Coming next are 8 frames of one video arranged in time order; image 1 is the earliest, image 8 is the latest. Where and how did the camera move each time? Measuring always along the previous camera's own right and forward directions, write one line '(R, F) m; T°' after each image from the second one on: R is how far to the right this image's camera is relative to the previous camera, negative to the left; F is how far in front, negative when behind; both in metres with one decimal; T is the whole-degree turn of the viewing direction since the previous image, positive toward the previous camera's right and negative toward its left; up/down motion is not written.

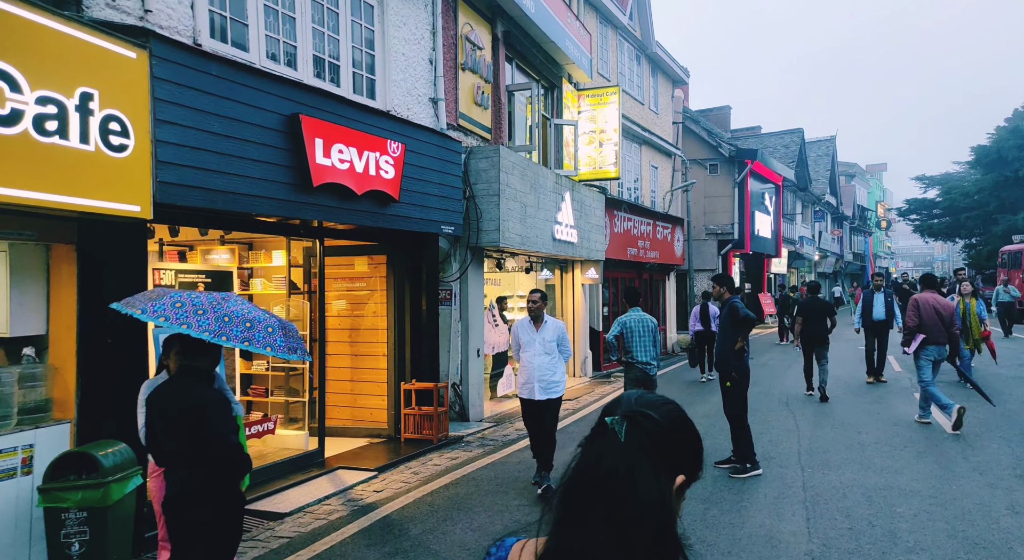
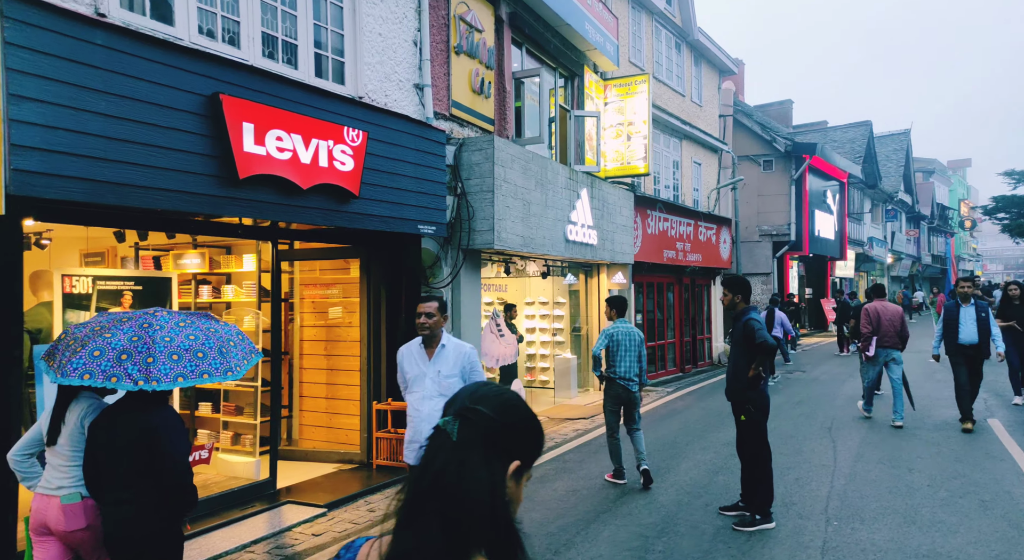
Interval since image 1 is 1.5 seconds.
(+0.7, +1.0) m; -5°
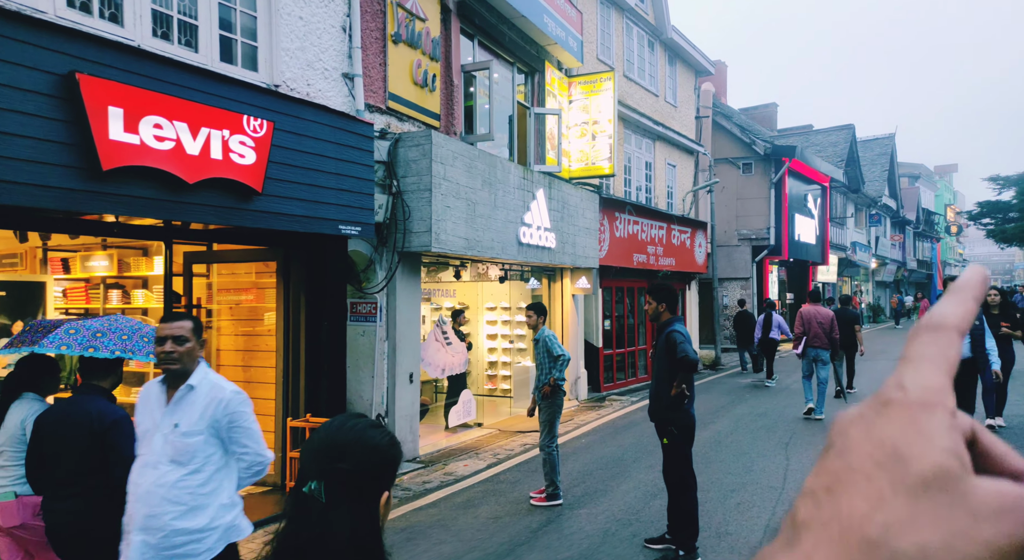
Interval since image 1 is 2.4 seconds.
(+0.6, +0.5) m; +1°
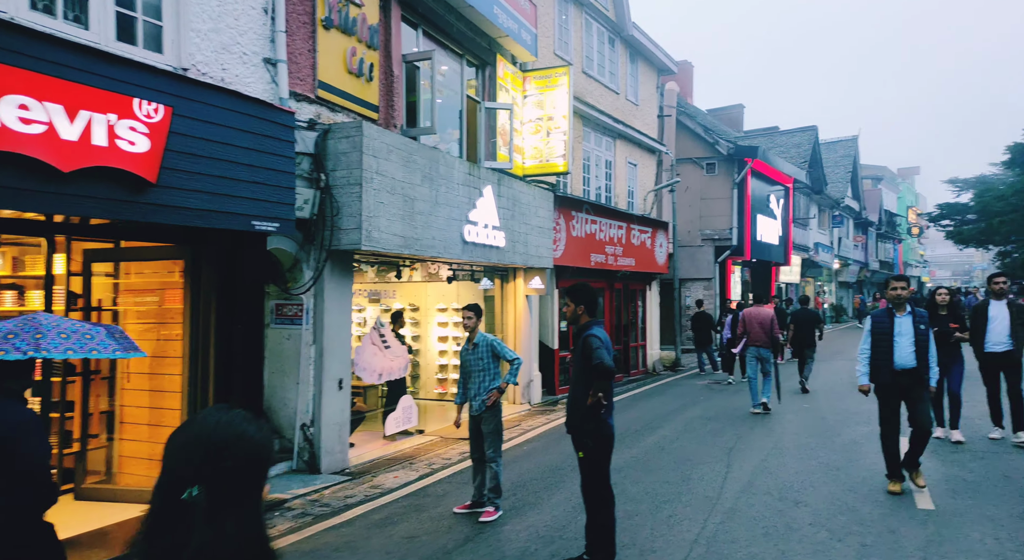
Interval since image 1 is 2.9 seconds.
(+0.4, +0.4) m; +2°
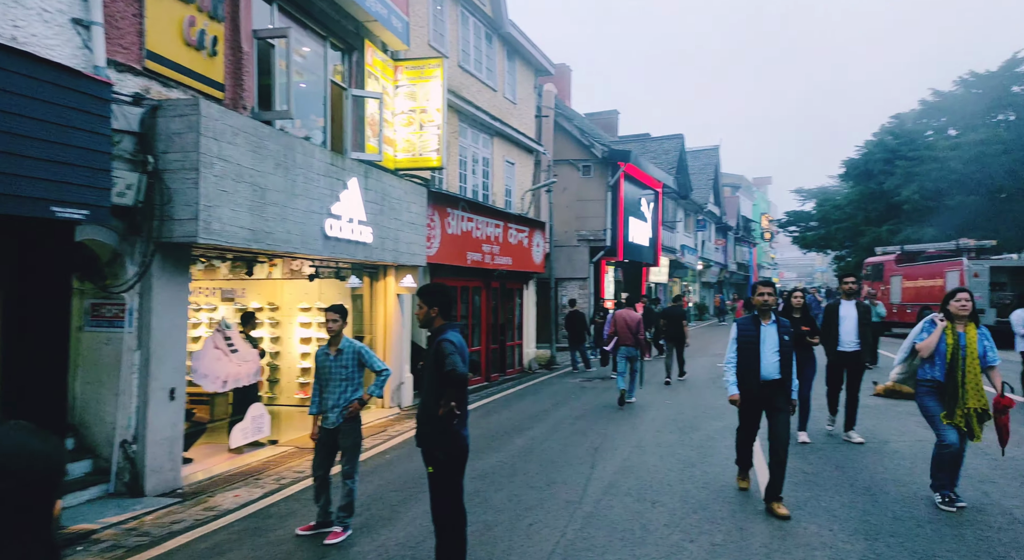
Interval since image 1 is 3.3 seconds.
(+0.3, +0.4) m; +9°
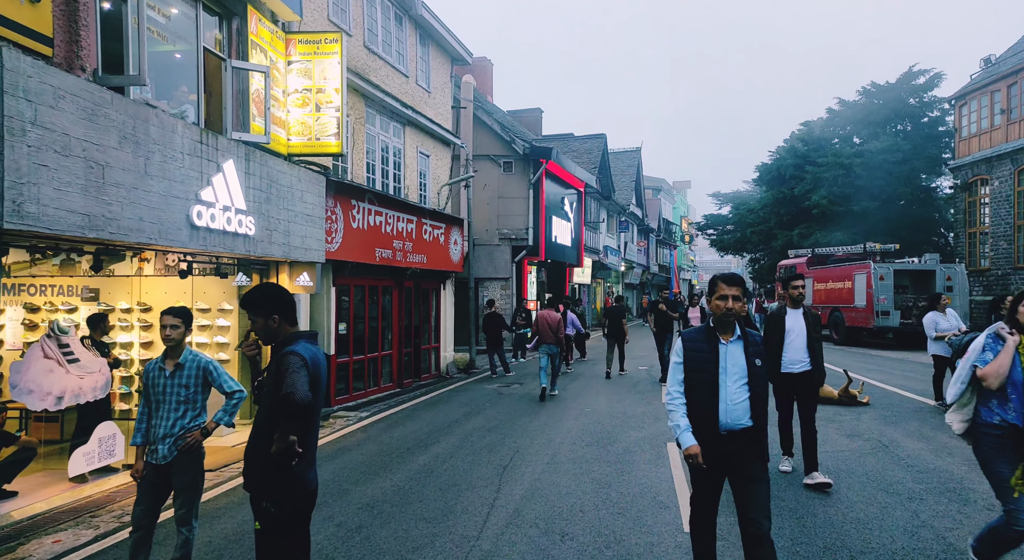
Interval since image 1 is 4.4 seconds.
(+0.3, +1.0) m; +6°
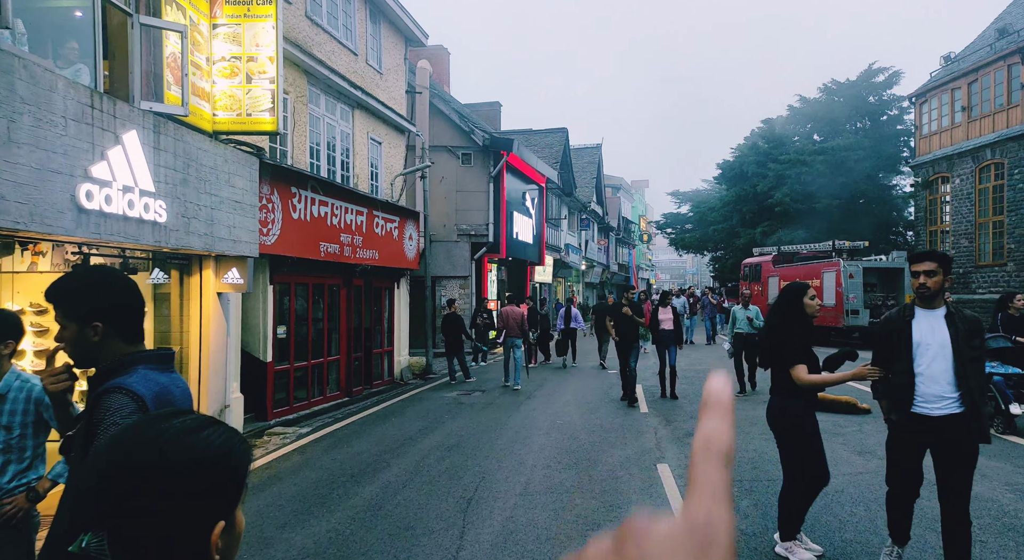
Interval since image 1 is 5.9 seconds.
(-0.1, +1.3) m; +3°
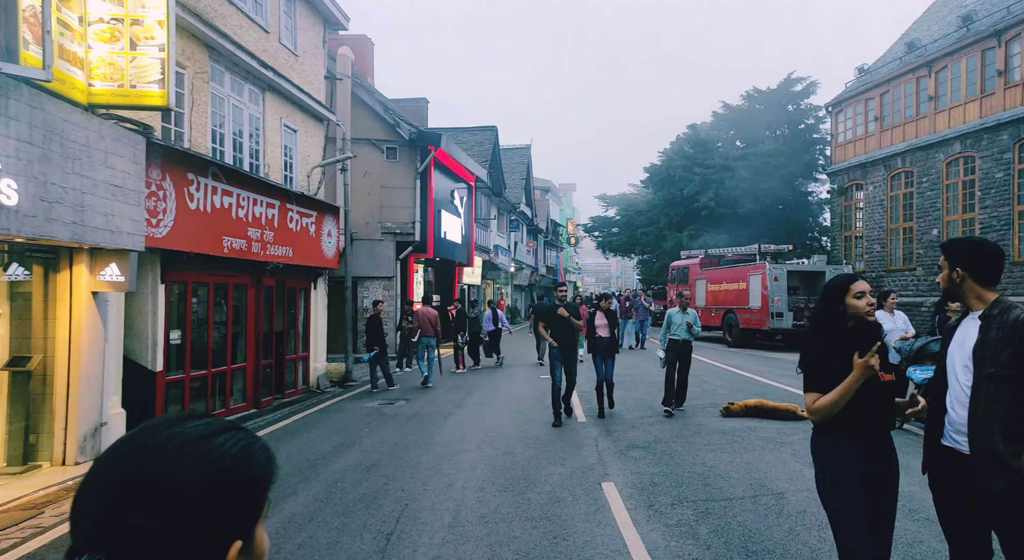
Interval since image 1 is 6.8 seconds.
(0.0, +1.0) m; +6°
